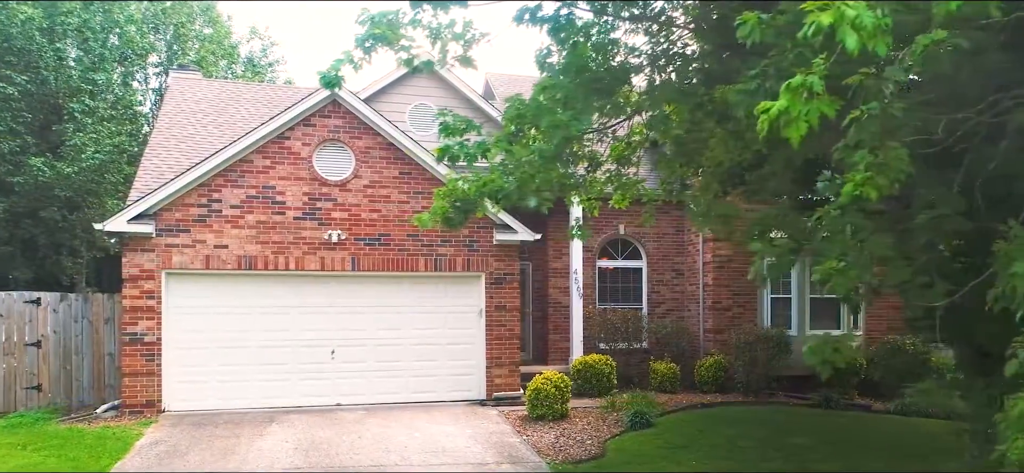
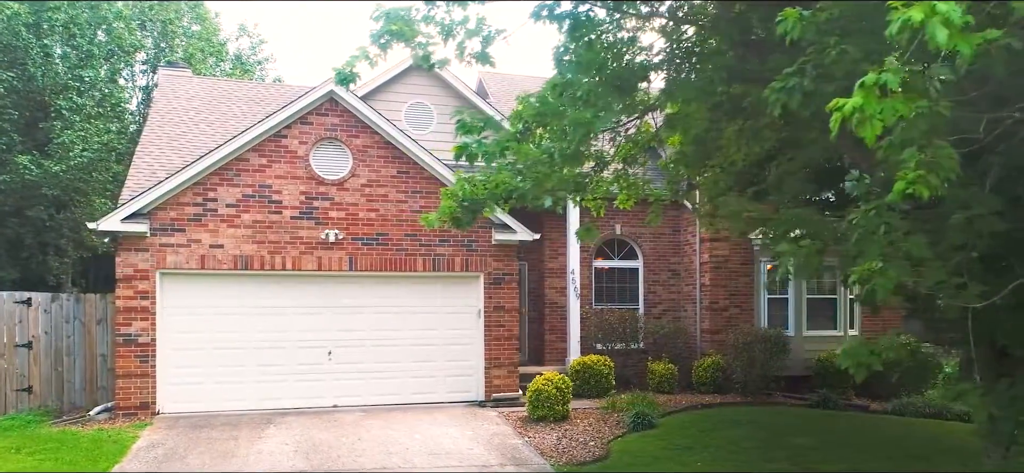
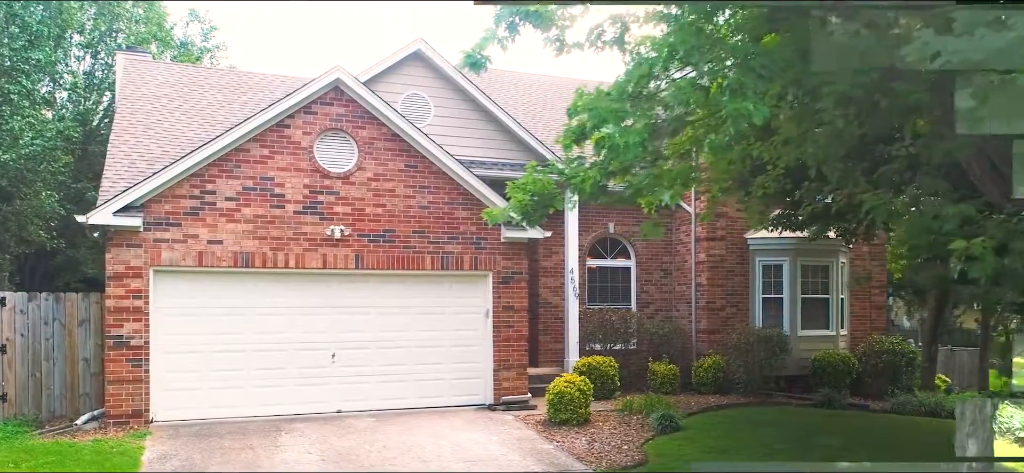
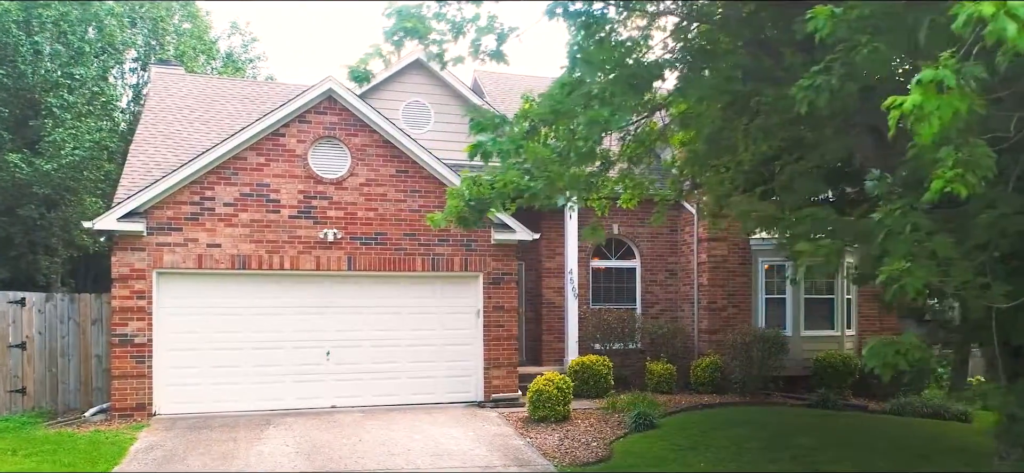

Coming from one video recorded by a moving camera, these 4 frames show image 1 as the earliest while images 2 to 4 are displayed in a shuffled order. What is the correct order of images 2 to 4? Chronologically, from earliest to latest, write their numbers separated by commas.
2, 4, 3
